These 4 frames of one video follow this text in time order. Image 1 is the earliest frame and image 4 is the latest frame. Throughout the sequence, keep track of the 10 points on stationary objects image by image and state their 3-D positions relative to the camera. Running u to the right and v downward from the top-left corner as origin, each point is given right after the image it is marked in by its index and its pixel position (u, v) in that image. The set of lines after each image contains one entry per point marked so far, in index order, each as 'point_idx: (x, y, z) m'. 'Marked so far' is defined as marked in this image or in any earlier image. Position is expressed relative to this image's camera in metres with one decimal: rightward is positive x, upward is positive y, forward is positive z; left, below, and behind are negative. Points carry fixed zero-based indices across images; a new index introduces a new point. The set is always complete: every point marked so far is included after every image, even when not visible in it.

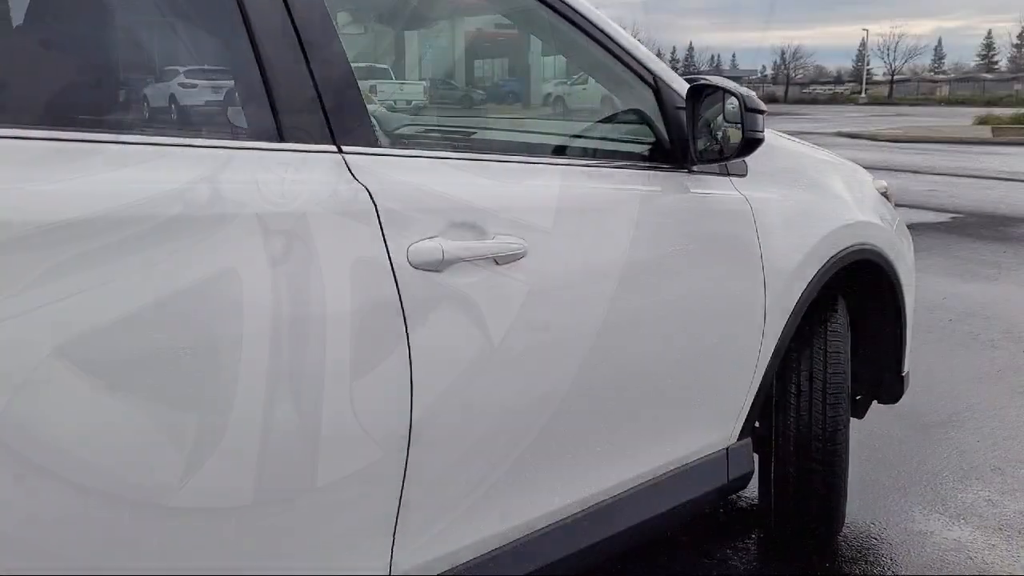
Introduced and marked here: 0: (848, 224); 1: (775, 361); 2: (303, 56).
0: (+1.1, +0.2, +2.7) m
1: (+0.8, -0.2, +2.5) m
2: (-0.4, +0.5, +1.6) m
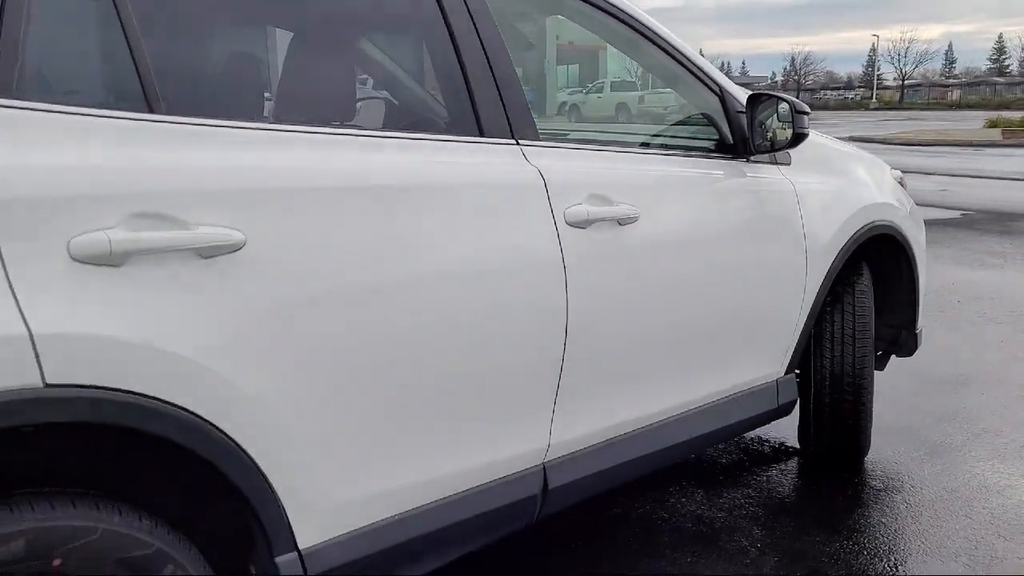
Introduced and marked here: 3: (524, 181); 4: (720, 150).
0: (+1.5, +0.3, +3.4) m
1: (+1.1, -0.1, +3.2) m
2: (-0.1, +0.6, +2.3) m
3: (0.0, +0.3, +2.2) m
4: (+0.7, +0.5, +3.0) m
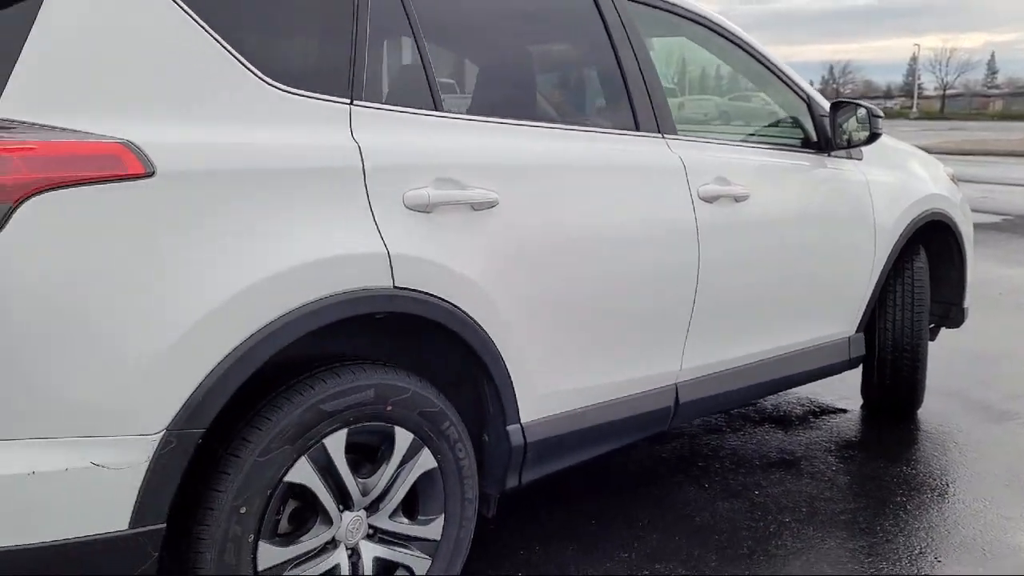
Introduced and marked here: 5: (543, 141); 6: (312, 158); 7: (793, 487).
0: (+2.0, +0.4, +4.1) m
1: (+1.7, 0.0, +3.9) m
2: (+0.4, +0.7, +3.0) m
3: (+0.5, +0.4, +2.9) m
4: (+1.3, +0.6, +3.7) m
5: (+0.1, +0.5, +2.6) m
6: (-0.5, +0.3, +2.1) m
7: (+1.1, -0.8, +3.5) m
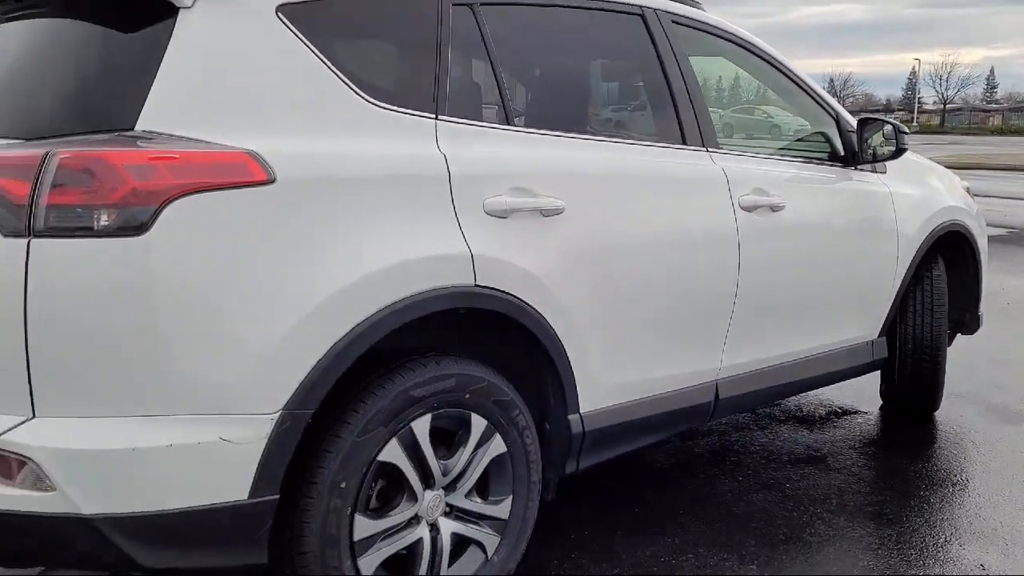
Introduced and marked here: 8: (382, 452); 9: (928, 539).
0: (+2.2, +0.4, +4.3) m
1: (+1.9, 0.0, +4.1) m
2: (+0.6, +0.7, +3.2) m
3: (+0.7, +0.4, +3.1) m
4: (+1.5, +0.6, +3.9) m
5: (+0.3, +0.5, +2.8) m
6: (-0.3, +0.3, +2.3) m
7: (+1.3, -0.8, +3.7) m
8: (-0.3, -0.4, +2.2) m
9: (+1.6, -0.9, +3.2) m
